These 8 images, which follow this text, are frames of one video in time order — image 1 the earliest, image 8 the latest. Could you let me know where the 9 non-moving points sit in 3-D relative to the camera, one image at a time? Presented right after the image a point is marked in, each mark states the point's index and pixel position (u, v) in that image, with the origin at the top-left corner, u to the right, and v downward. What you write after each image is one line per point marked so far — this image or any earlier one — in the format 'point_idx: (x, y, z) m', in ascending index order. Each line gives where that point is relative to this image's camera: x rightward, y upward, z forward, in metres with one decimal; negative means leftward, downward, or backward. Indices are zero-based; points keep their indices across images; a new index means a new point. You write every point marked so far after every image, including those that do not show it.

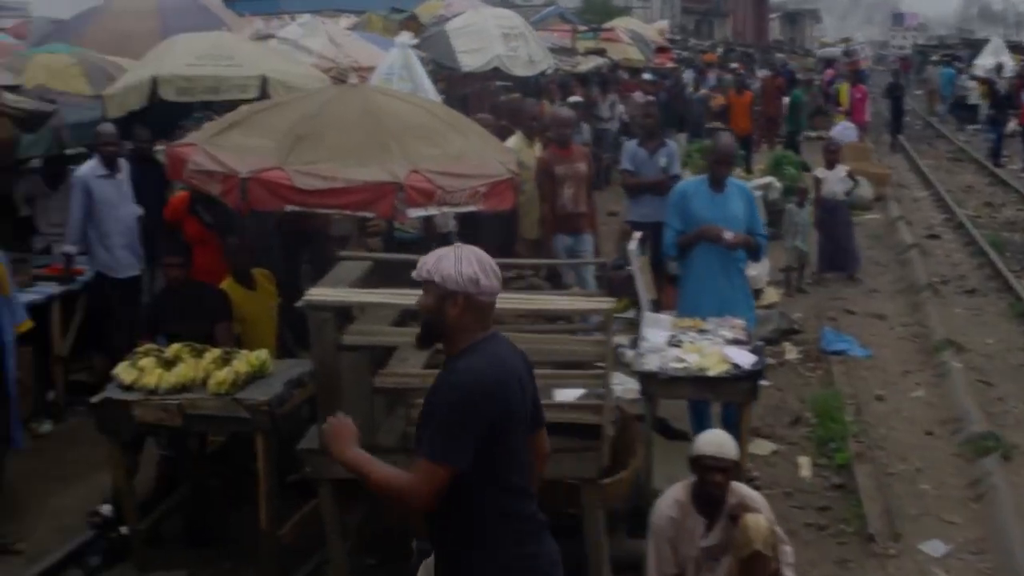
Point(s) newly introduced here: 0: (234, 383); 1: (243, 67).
0: (-0.9, -0.3, +4.3) m
1: (-1.5, +1.3, +7.4) m
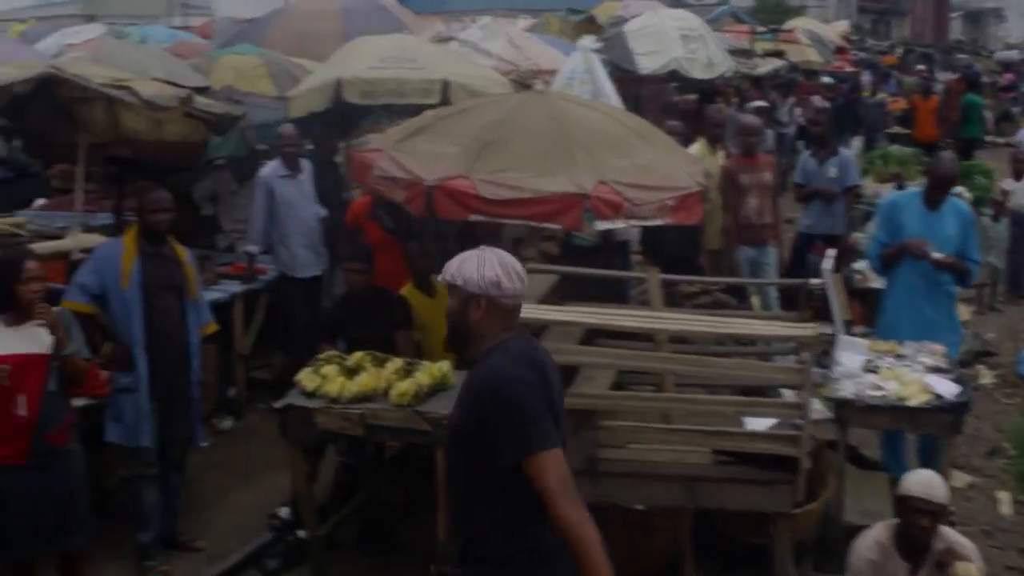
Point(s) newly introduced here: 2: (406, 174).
0: (-0.3, -0.3, +4.2) m
1: (-0.5, +1.2, +7.4) m
2: (-0.4, +0.4, +4.8) m
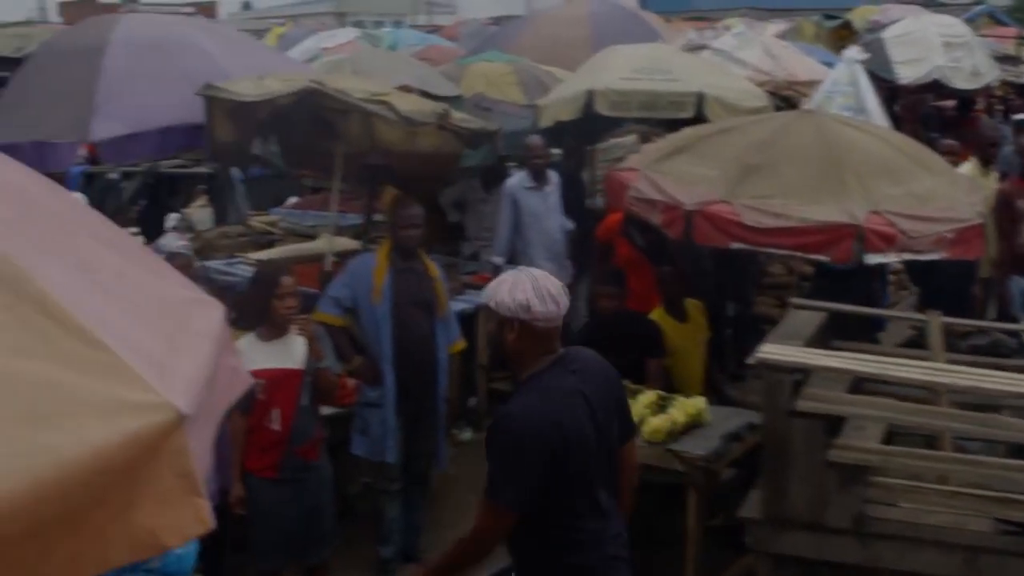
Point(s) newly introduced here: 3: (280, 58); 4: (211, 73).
0: (+0.5, -0.4, +4.0) m
1: (+0.9, +1.1, +7.2) m
2: (+0.5, +0.3, +4.6) m
3: (-1.0, +1.0, +5.9) m
4: (-1.2, +0.9, +5.4) m
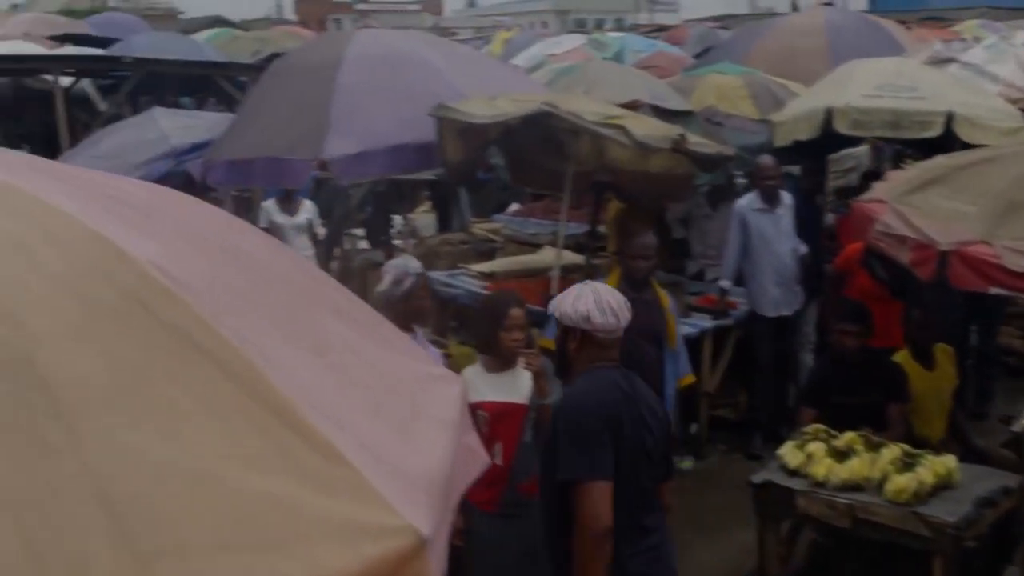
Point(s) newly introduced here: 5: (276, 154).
0: (+1.1, -0.6, +3.7) m
1: (+2.1, +1.0, +6.8) m
2: (+1.3, +0.2, +4.3) m
3: (0.0, +0.9, +5.8) m
4: (-0.3, +0.8, +5.3) m
5: (-0.9, +0.5, +5.1) m
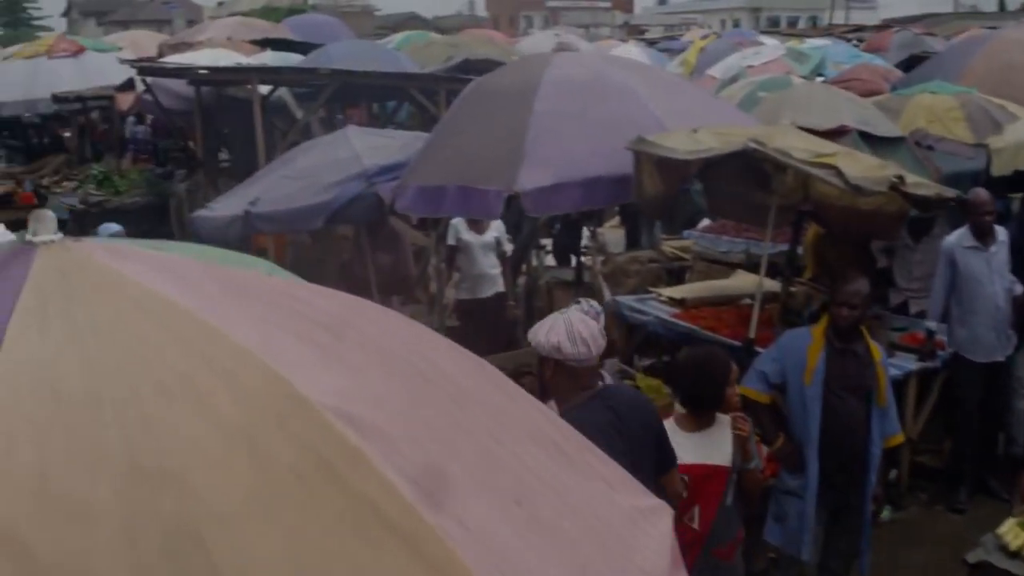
0: (+1.6, -0.8, +3.4) m
1: (+3.1, +0.8, +6.3) m
2: (+1.9, 0.0, +3.9) m
3: (+0.9, +0.8, +5.6) m
4: (+0.5, +0.6, +5.1) m
5: (-0.2, +0.4, +4.9) m
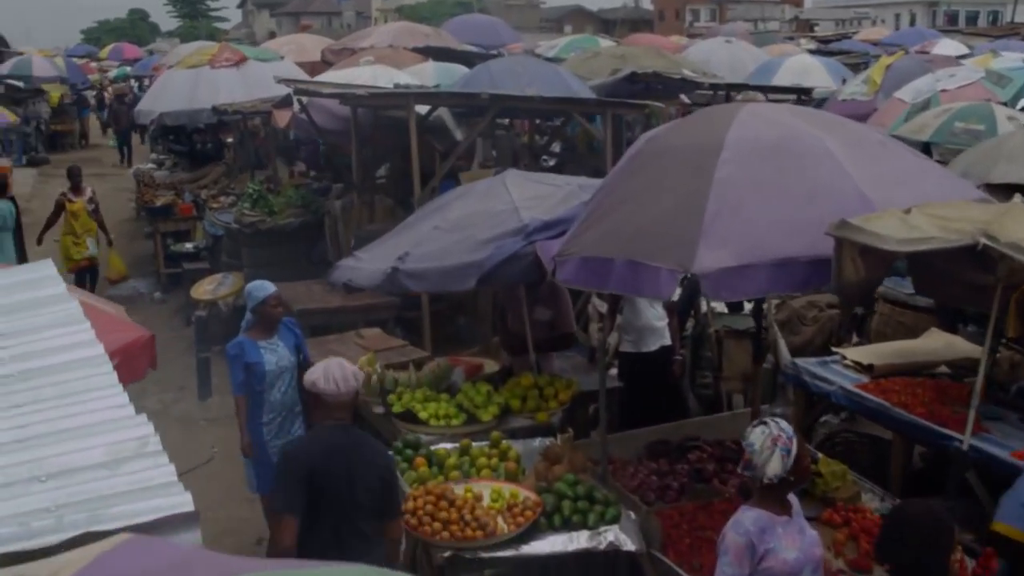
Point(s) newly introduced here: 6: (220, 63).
0: (+2.0, -1.1, +2.6) m
1: (+3.8, +0.4, +5.3) m
2: (+2.4, -0.4, +3.1) m
3: (+1.5, +0.5, +4.9) m
4: (+1.1, +0.3, +4.4) m
5: (+0.4, +0.1, +4.4) m
6: (-3.1, +2.4, +14.2) m
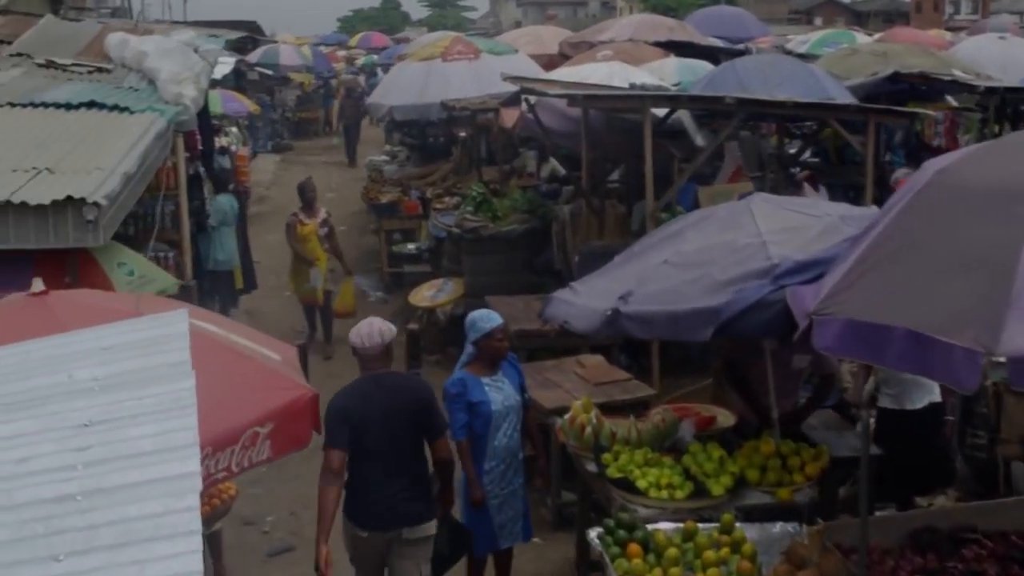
0: (+2.2, -1.4, +1.4) m
1: (+4.6, 0.0, +3.7) m
2: (+2.7, -0.7, +1.8) m
3: (+2.2, +0.2, +3.7) m
4: (+1.8, +0.1, +3.3) m
5: (+1.0, -0.1, +3.4) m
6: (-0.6, +2.4, +13.6) m
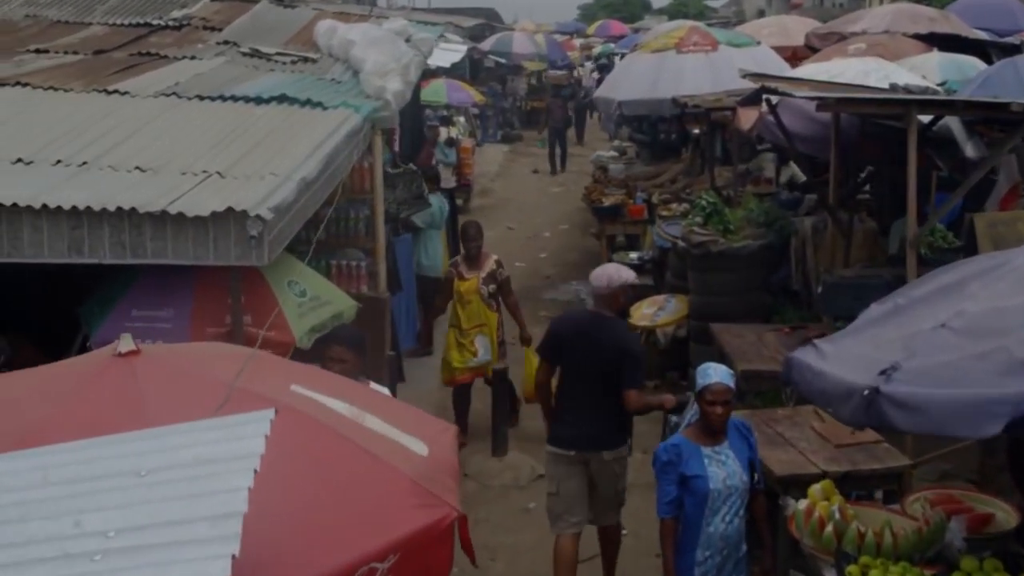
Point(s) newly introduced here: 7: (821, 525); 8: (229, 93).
0: (+2.2, -1.7, 0.0) m
1: (+5.0, -0.4, +1.9) m
2: (+2.8, -1.0, +0.3) m
3: (+2.7, -0.1, +2.3) m
4: (+2.1, -0.2, +2.0) m
5: (+1.4, -0.3, +2.2) m
6: (+1.7, +2.3, +12.5) m
7: (+1.0, -0.8, +4.2) m
8: (-1.6, +1.1, +7.3) m
